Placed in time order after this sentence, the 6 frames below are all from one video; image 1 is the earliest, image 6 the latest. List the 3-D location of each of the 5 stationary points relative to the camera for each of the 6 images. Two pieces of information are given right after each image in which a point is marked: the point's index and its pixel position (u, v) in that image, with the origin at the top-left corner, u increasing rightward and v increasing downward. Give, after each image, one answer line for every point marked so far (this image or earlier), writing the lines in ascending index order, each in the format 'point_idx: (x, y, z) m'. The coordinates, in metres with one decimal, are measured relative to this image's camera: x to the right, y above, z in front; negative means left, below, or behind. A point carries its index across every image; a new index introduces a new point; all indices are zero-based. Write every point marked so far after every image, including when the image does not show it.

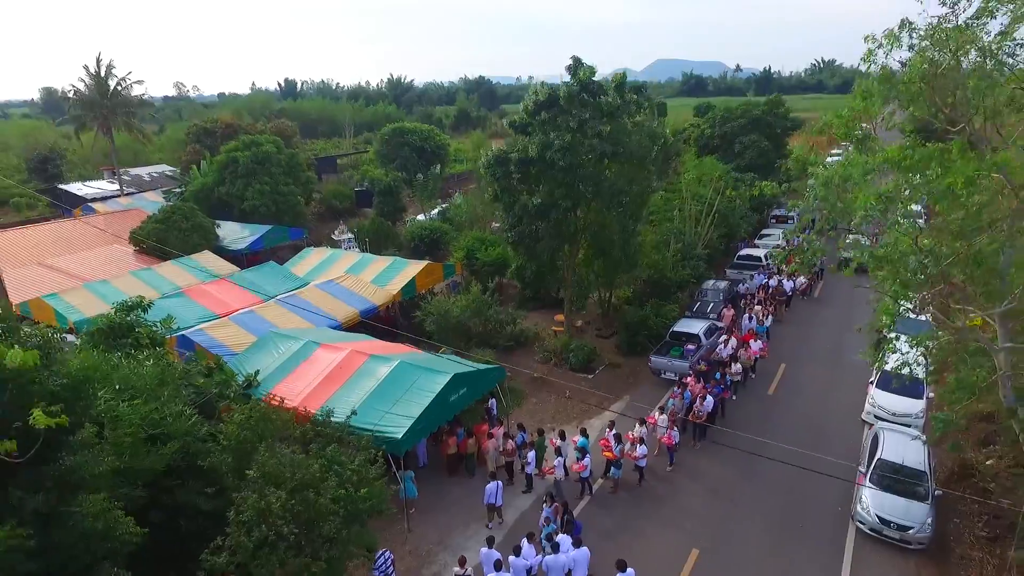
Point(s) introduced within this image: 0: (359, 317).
0: (-3.8, -0.7, +15.4) m
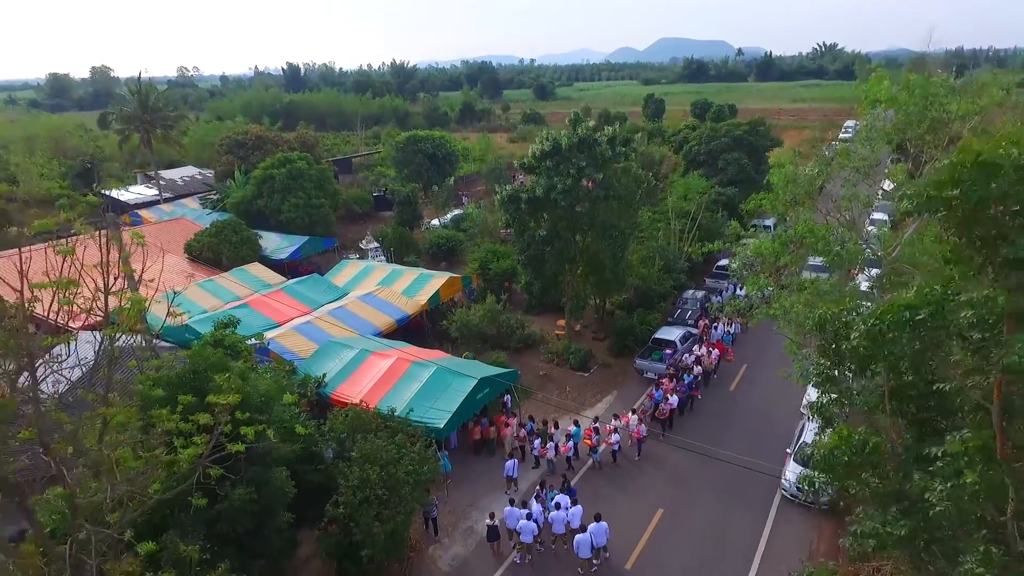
0: (-3.5, -1.1, +18.5) m
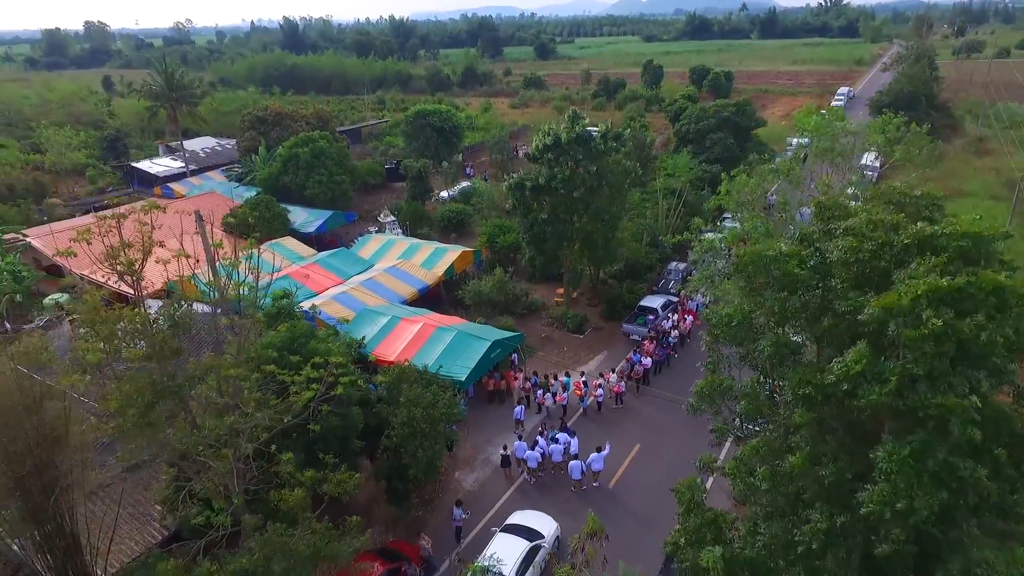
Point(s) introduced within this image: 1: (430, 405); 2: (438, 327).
0: (-3.3, -0.2, +21.5) m
1: (-1.7, -2.5, +13.1) m
2: (-2.1, -1.1, +17.5) m
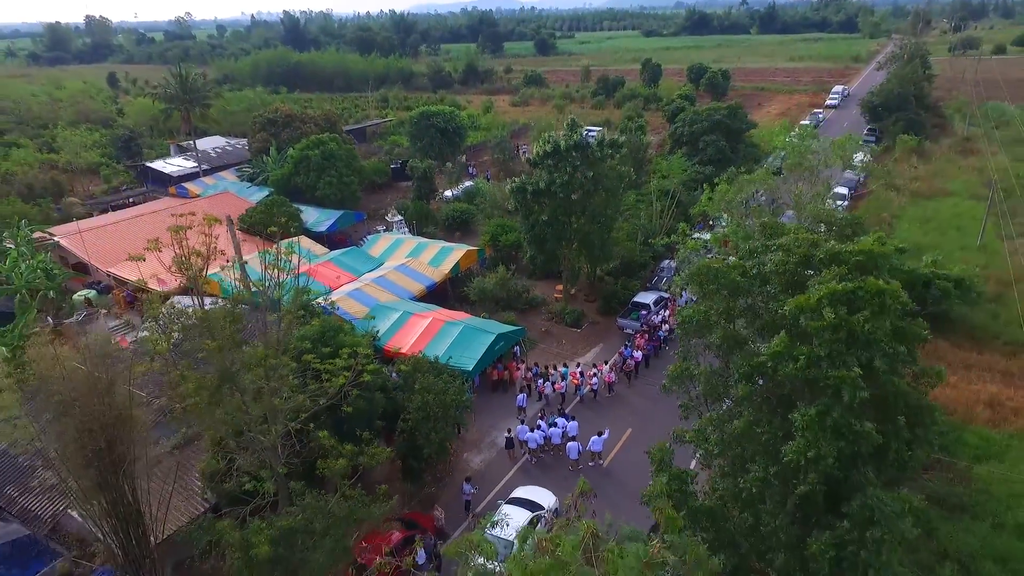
0: (-3.2, -0.1, +23.0) m
1: (-1.7, -2.4, +14.6) m
2: (-2.0, -1.0, +19.0) m
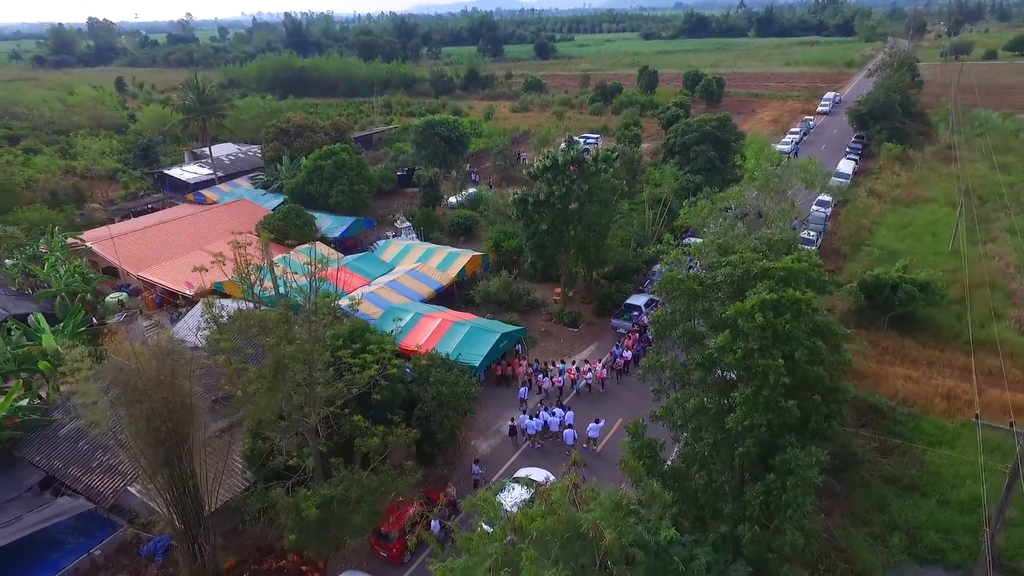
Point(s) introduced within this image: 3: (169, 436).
0: (-3.1, -0.2, +24.9) m
1: (-1.6, -2.6, +16.4) m
2: (-1.9, -1.1, +20.8) m
3: (-6.8, -2.9, +12.3) m
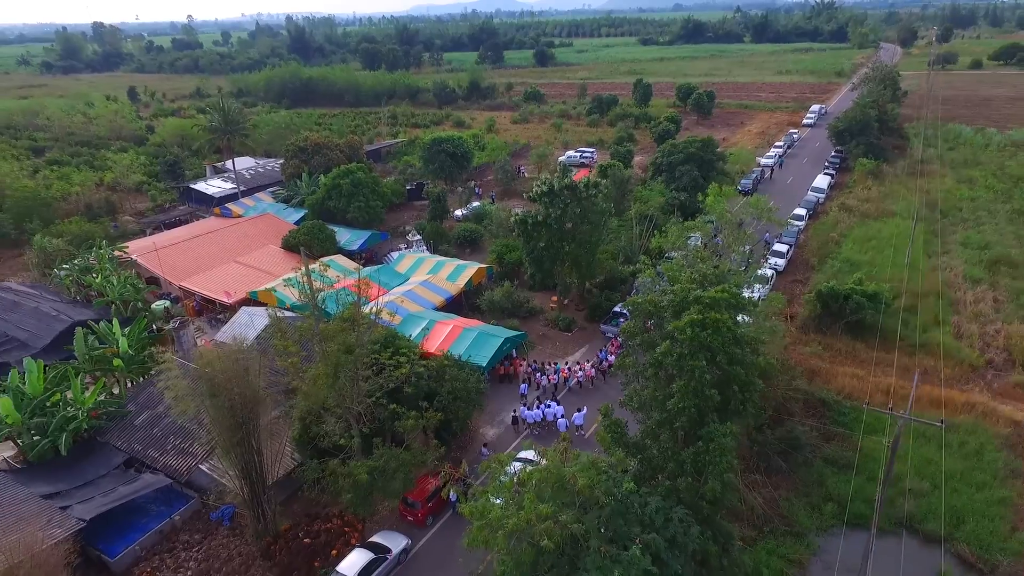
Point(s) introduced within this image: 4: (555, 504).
0: (-3.1, -0.6, +28.2) m
1: (-1.5, -3.0, +19.8) m
2: (-1.8, -1.6, +24.1) m
3: (-6.7, -3.3, +15.6) m
4: (+0.8, -3.9, +11.1) m
